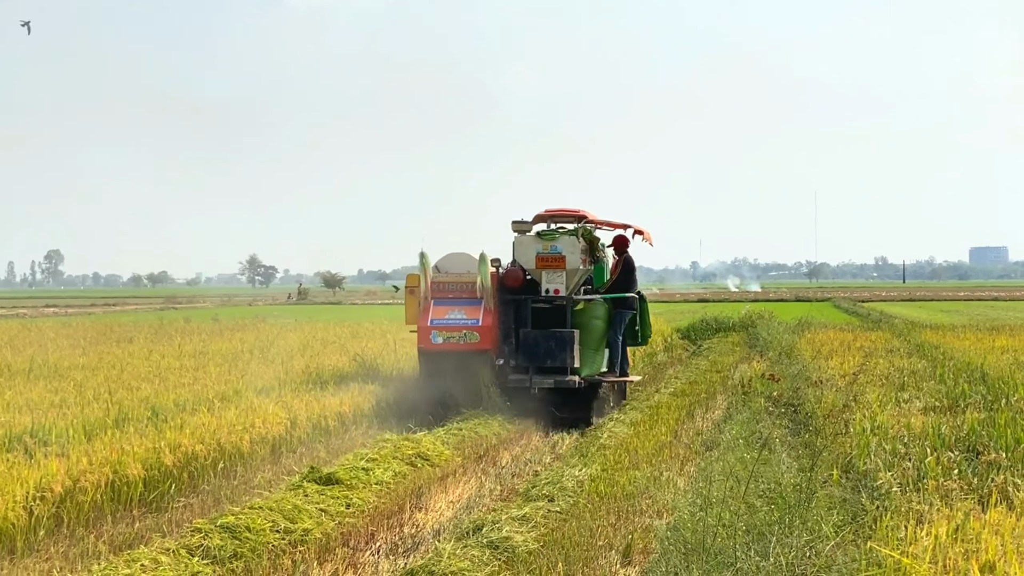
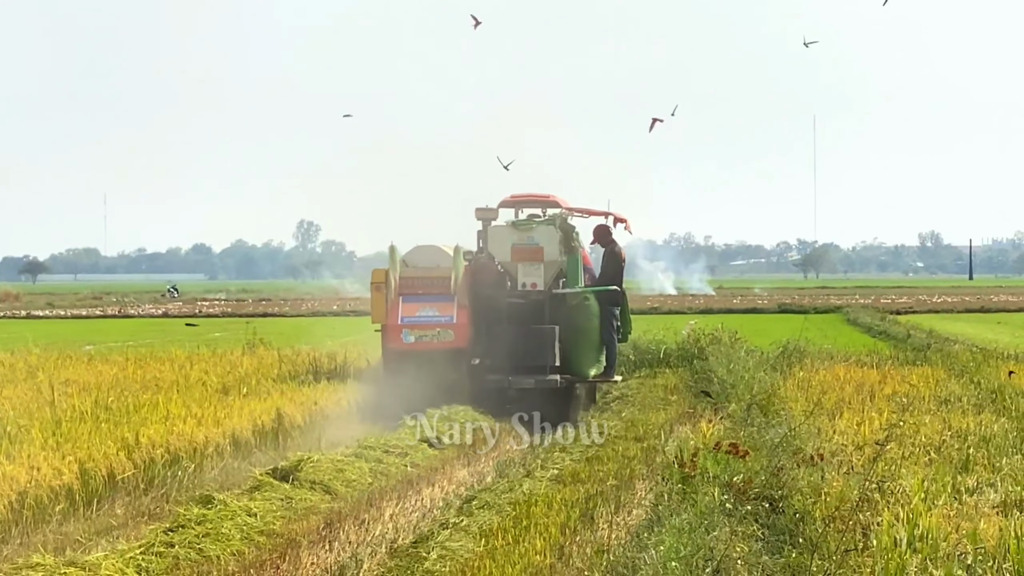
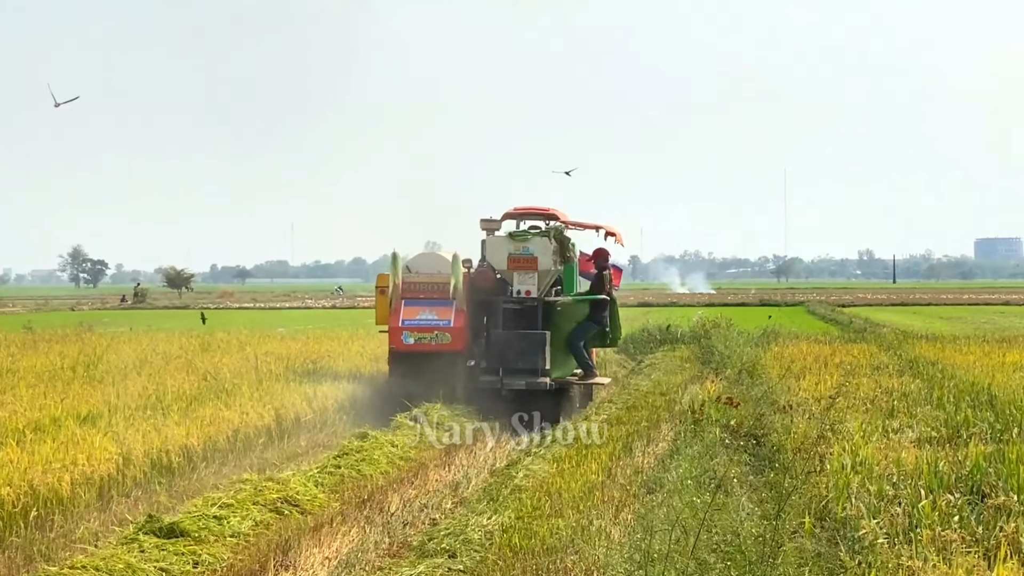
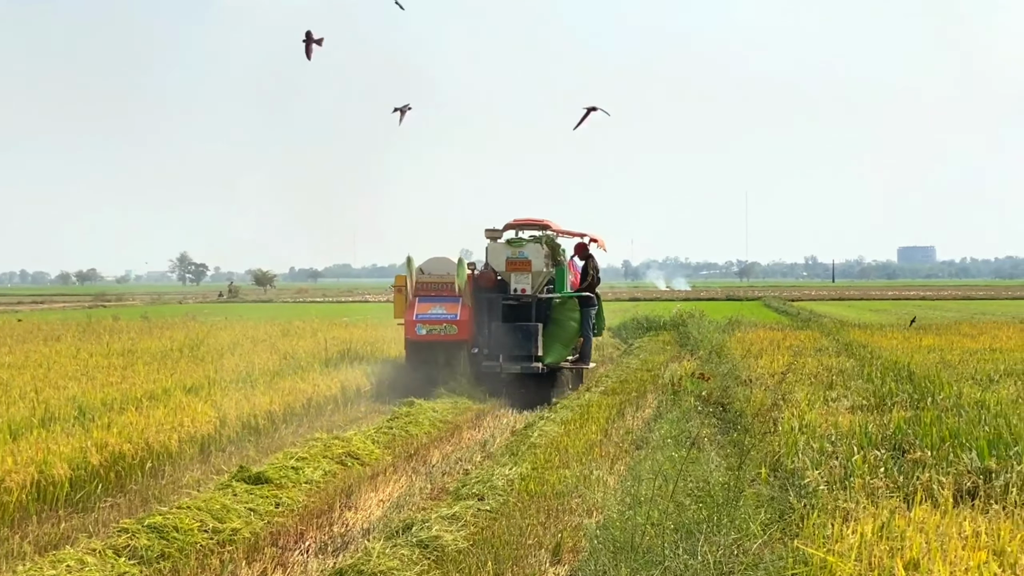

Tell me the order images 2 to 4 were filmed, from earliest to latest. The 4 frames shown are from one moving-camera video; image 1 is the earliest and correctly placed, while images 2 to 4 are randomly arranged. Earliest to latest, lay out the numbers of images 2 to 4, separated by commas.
4, 3, 2
